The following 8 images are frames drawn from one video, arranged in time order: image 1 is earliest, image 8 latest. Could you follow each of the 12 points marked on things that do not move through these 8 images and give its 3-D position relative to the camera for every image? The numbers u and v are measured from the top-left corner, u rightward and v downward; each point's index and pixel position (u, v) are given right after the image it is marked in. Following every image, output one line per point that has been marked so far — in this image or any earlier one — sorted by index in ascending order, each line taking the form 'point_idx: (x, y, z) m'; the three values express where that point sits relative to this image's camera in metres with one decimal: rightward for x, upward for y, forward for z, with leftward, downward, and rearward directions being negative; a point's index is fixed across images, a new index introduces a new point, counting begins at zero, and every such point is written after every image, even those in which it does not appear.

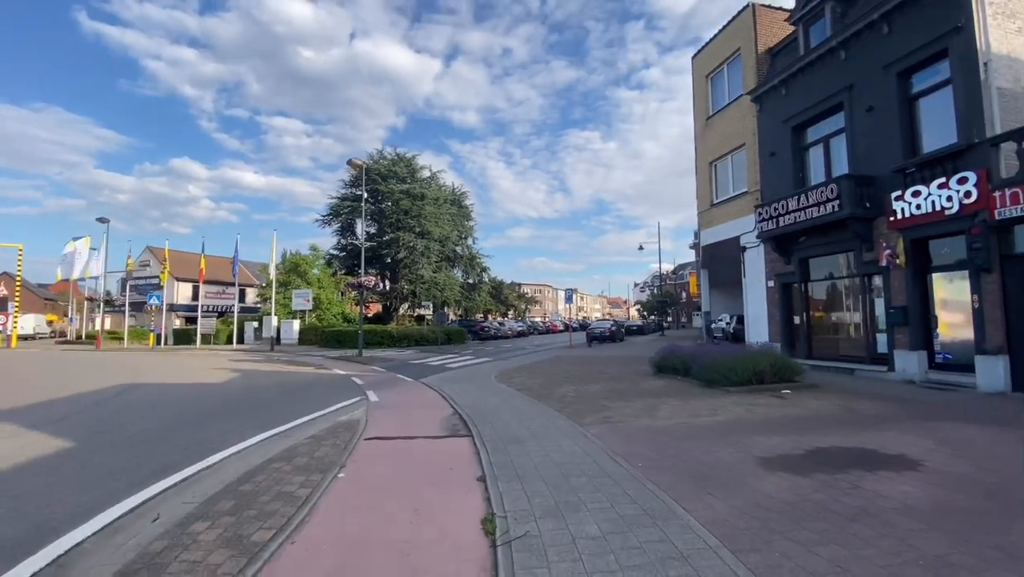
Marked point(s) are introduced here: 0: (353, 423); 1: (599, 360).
0: (-3.0, -2.6, +8.9) m
1: (+3.5, -2.9, +18.7) m
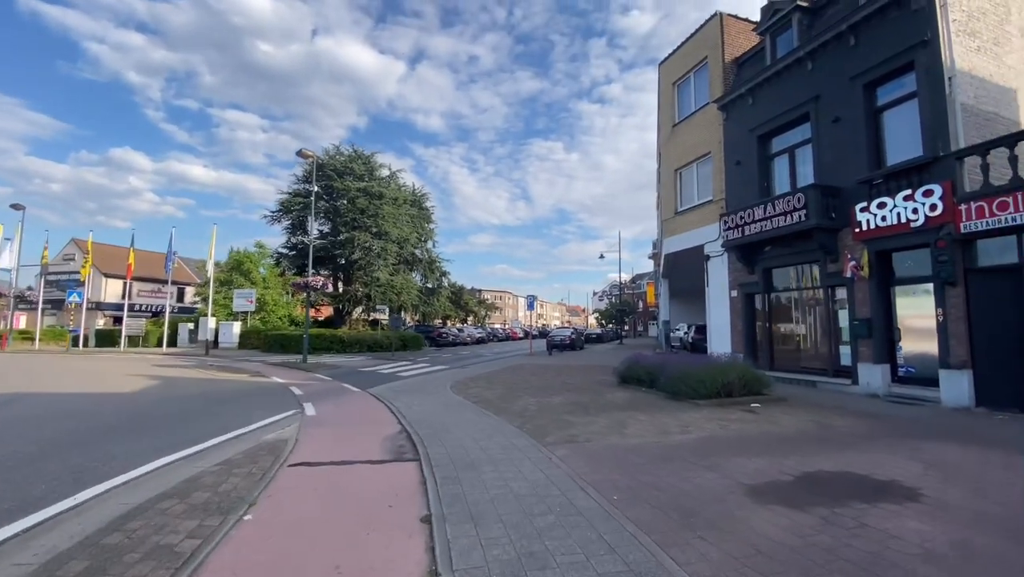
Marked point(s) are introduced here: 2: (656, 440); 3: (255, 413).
0: (-3.8, -2.5, +7.6) m
1: (+1.9, -3.1, +17.9) m
2: (+2.4, -2.5, +7.8) m
3: (-5.9, -2.8, +10.7) m
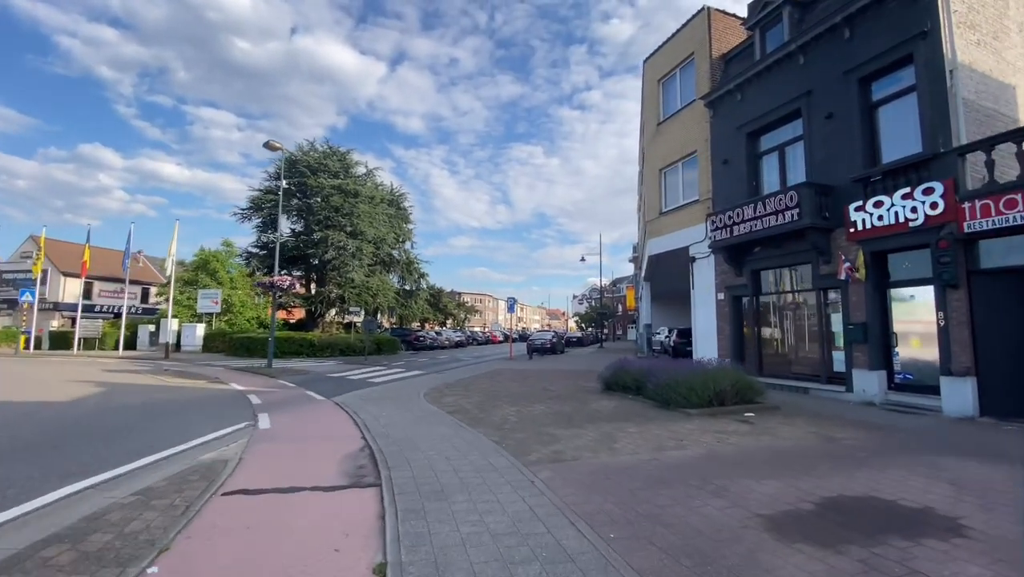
0: (-4.1, -2.4, +6.5) m
1: (+1.1, -3.2, +17.0) m
2: (+2.1, -2.5, +7.0) m
3: (-6.3, -2.7, +9.5) m
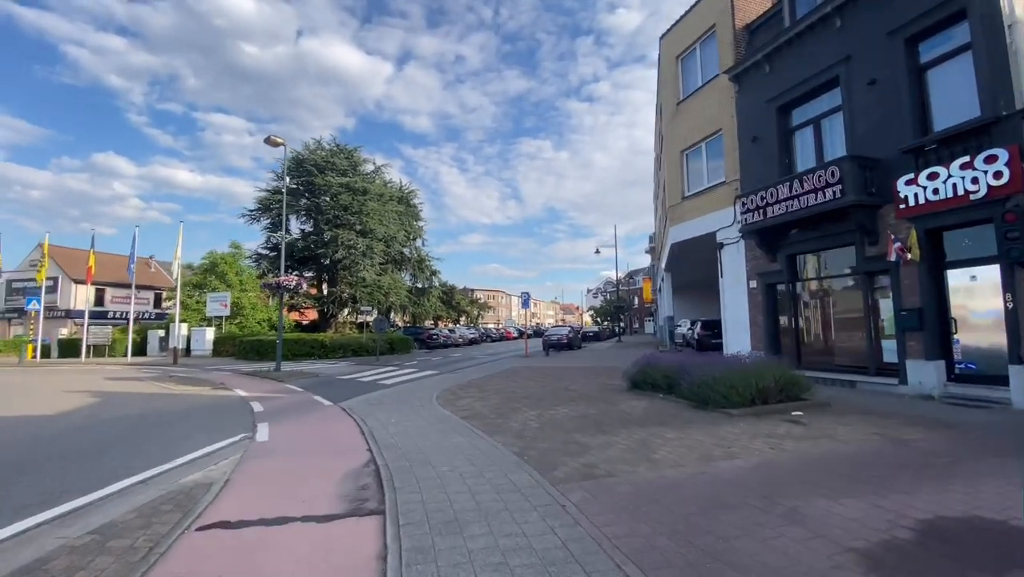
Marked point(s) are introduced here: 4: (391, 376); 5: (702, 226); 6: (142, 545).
0: (-3.8, -2.4, +5.7) m
1: (+1.7, -2.9, +16.1) m
2: (+2.4, -2.3, +6.0) m
3: (-6.0, -2.7, +8.7) m
4: (-4.8, -3.5, +18.6) m
5: (+6.9, +2.3, +17.1) m
6: (-3.4, -2.3, +4.4) m
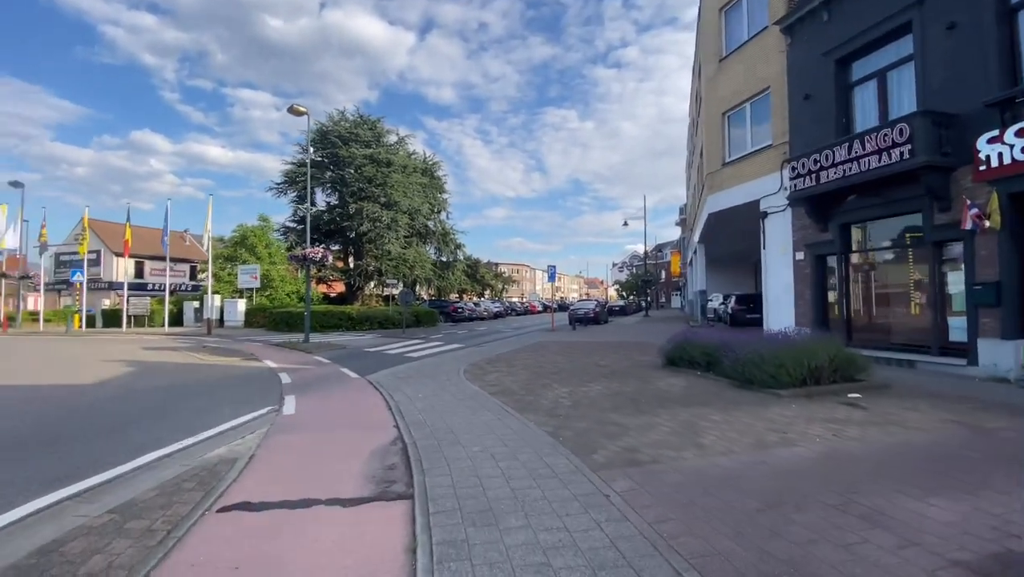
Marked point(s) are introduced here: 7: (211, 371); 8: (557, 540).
0: (-3.4, -2.1, +5.4) m
1: (+2.7, -2.0, +15.6) m
2: (+2.8, -2.0, +5.5) m
3: (-5.4, -2.2, +8.6) m
4: (-3.7, -2.4, +18.4) m
5: (+7.9, +3.2, +16.0) m
6: (-3.1, -2.1, +4.1) m
7: (-8.2, -2.3, +12.8) m
8: (+0.3, -2.0, +3.7) m
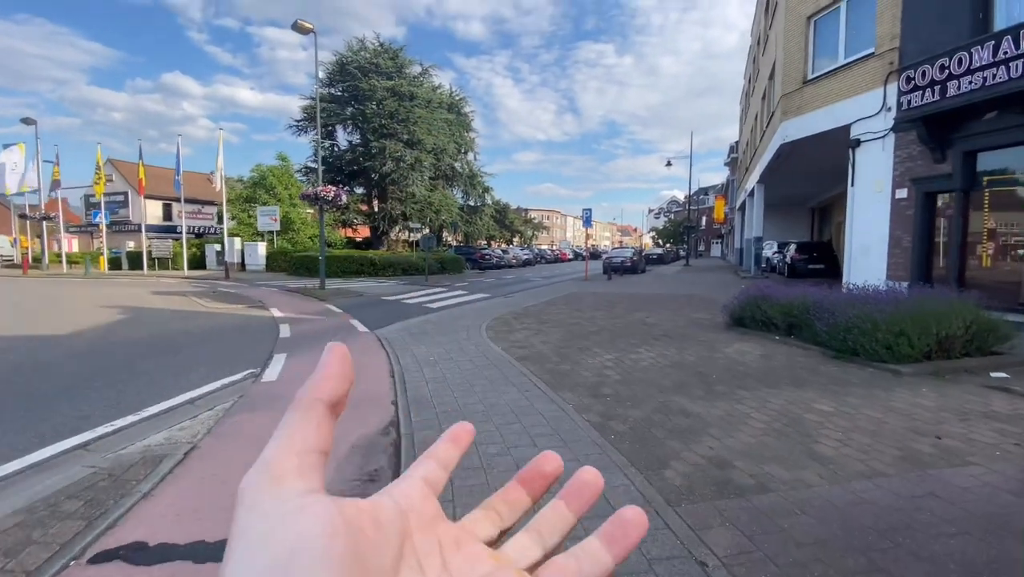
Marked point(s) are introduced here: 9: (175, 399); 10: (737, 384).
0: (-3.1, -1.5, +3.9) m
1: (+3.5, -0.4, +13.6) m
2: (+3.1, -1.5, +3.6) m
3: (-4.9, -1.2, +7.2) m
4: (-2.7, -0.4, +16.9) m
5: (+8.9, +4.8, +13.2) m
6: (-2.9, -1.6, +2.6) m
7: (-7.5, -0.8, +11.5) m
8: (+0.5, -1.7, +2.0) m
9: (-4.1, -1.4, +5.7) m
10: (+2.9, -1.2, +6.0) m
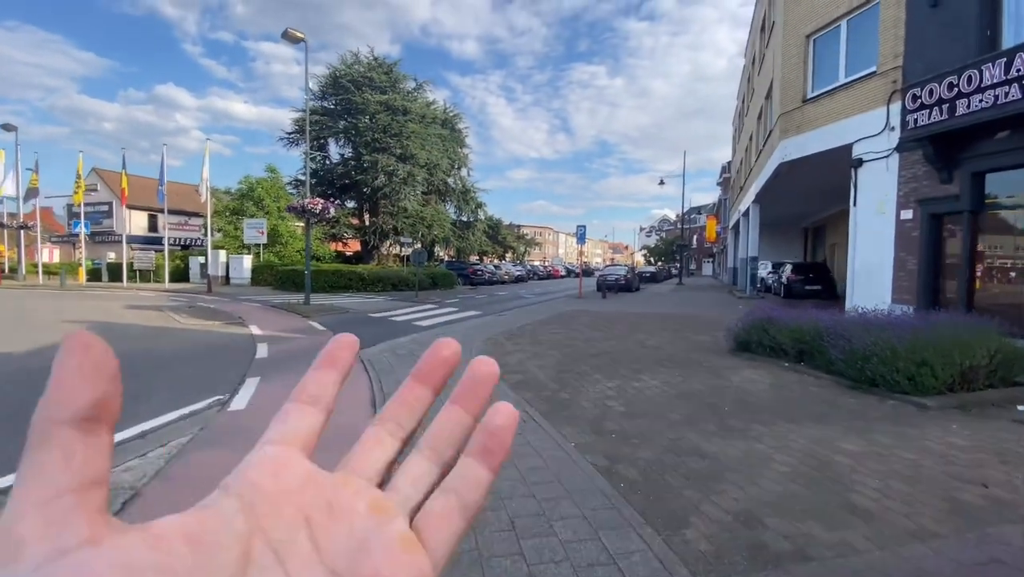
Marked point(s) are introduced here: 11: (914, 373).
0: (-3.1, -1.7, +3.3) m
1: (+3.3, -0.9, +13.1) m
2: (+3.0, -1.7, +3.1) m
3: (-5.0, -1.5, +6.6) m
4: (-2.9, -0.9, +16.3) m
5: (+8.7, +4.2, +13.0) m
6: (-2.9, -1.7, +2.0) m
7: (-7.6, -1.2, +10.8) m
8: (+0.5, -1.8, +1.4) m
9: (-4.2, -1.6, +5.1) m
10: (+2.8, -1.5, +5.5) m
11: (+5.3, -1.1, +6.2) m
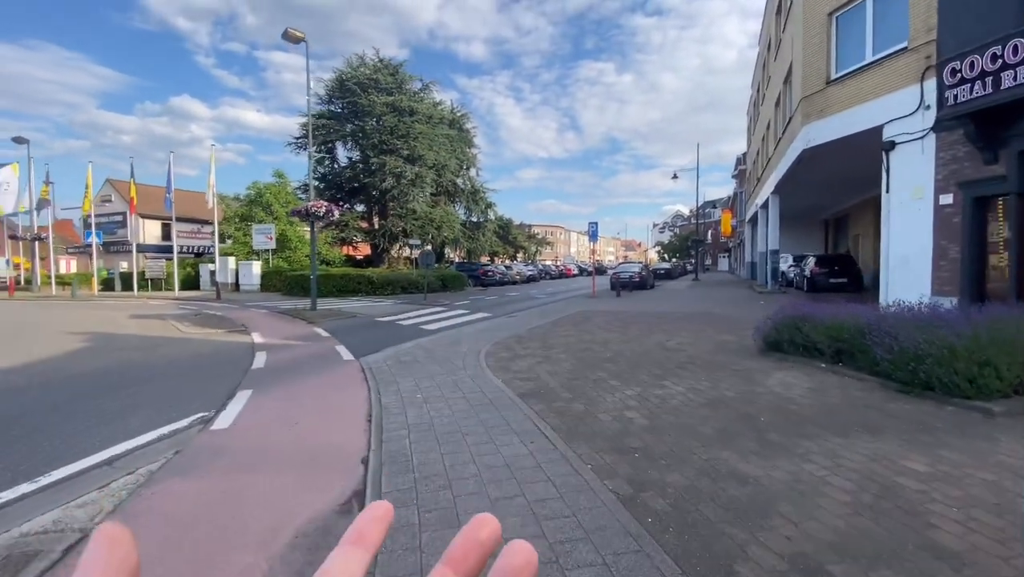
0: (-3.1, -1.7, +2.8) m
1: (+3.6, -0.9, +12.4) m
2: (+3.1, -1.7, +2.4) m
3: (-4.9, -1.6, +6.1) m
4: (-2.6, -1.0, +15.7) m
5: (+8.9, +4.4, +12.1) m
6: (-2.9, -1.8, +1.5) m
7: (-7.4, -1.3, +10.4) m
8: (+0.5, -1.8, +0.8) m
9: (-4.1, -1.7, +4.6) m
10: (+2.9, -1.4, +4.8) m
11: (+5.4, -1.0, +5.4) m
